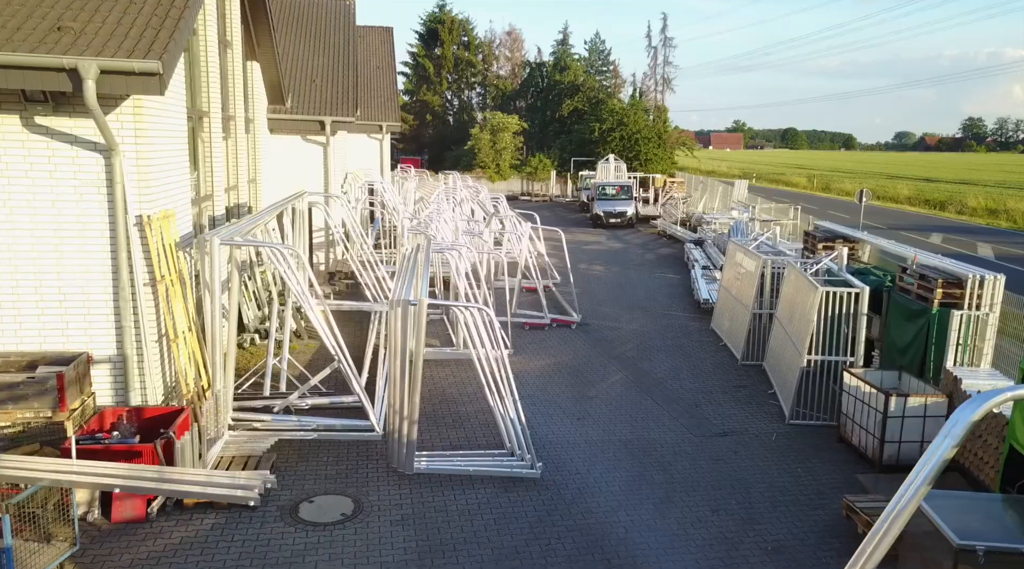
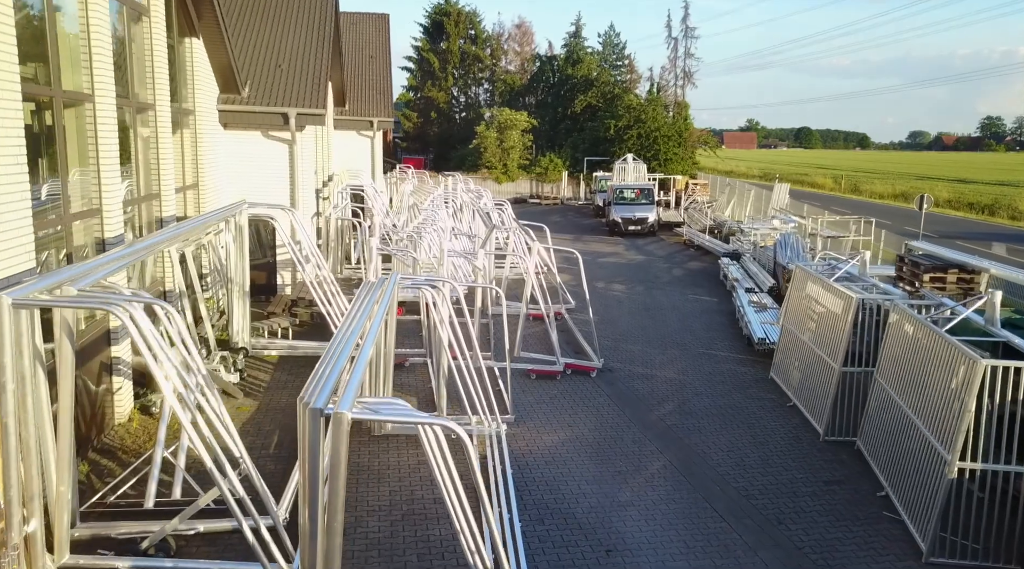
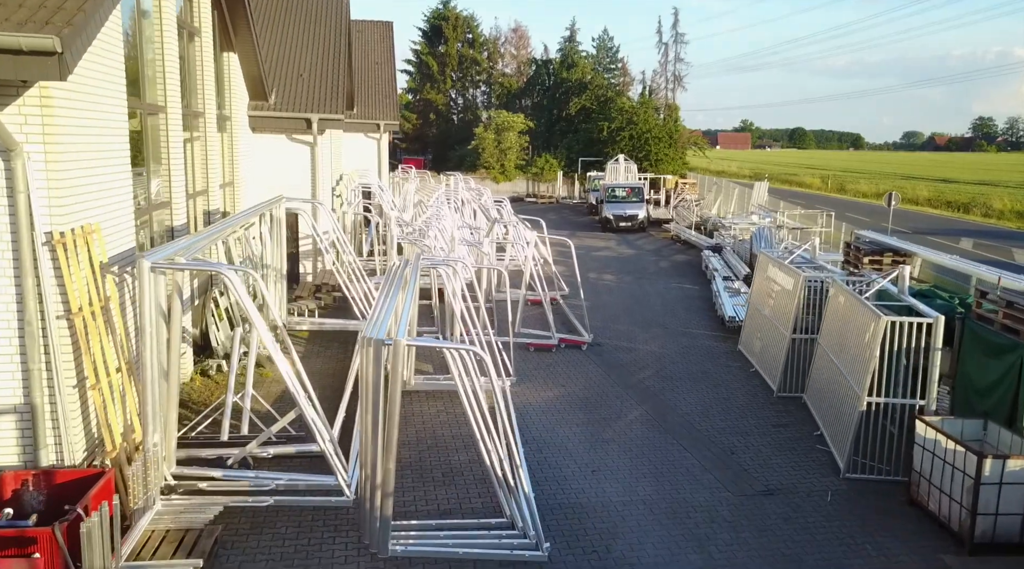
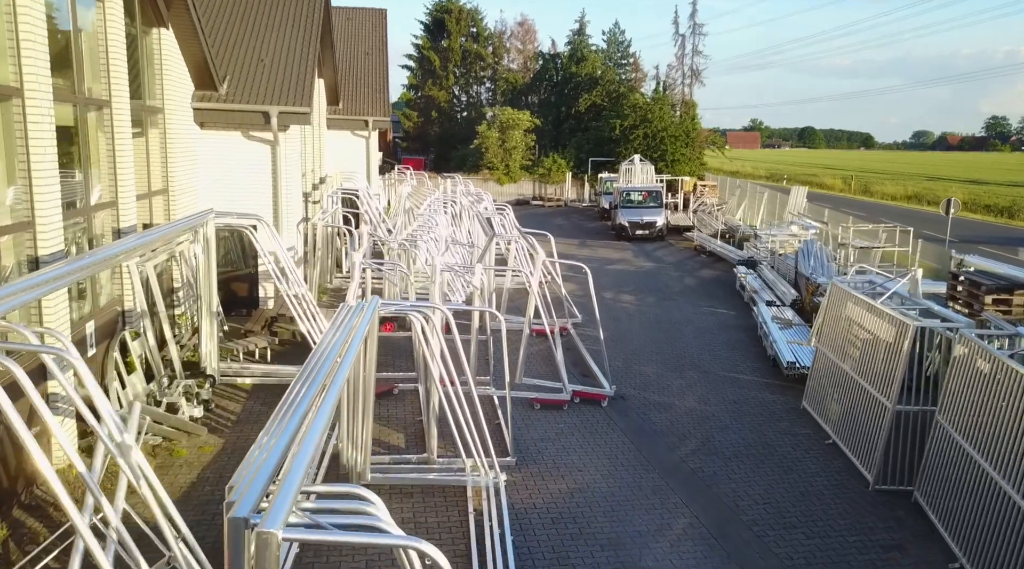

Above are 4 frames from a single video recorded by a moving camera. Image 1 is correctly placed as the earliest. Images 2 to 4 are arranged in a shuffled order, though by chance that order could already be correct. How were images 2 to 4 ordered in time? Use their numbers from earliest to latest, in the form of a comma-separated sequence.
3, 2, 4
